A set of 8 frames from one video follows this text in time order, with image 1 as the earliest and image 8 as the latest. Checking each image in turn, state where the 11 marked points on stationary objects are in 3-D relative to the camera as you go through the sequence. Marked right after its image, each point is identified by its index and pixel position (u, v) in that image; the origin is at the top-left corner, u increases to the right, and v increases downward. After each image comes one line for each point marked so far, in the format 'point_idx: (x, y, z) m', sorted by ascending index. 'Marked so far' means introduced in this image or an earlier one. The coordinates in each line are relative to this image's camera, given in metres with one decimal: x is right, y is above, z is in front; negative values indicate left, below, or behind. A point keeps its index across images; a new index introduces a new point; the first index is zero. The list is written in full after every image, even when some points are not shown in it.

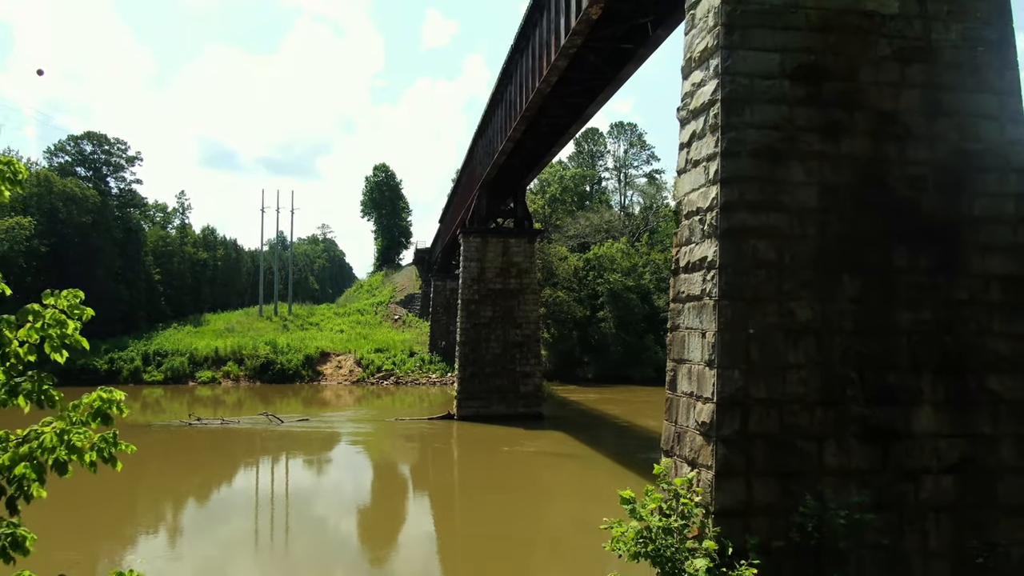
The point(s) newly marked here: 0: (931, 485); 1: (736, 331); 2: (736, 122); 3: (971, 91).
0: (+2.5, -1.2, +3.7) m
1: (+1.3, -0.2, +3.6) m
2: (+1.3, +1.0, +3.8) m
3: (+2.9, +1.3, +4.1) m
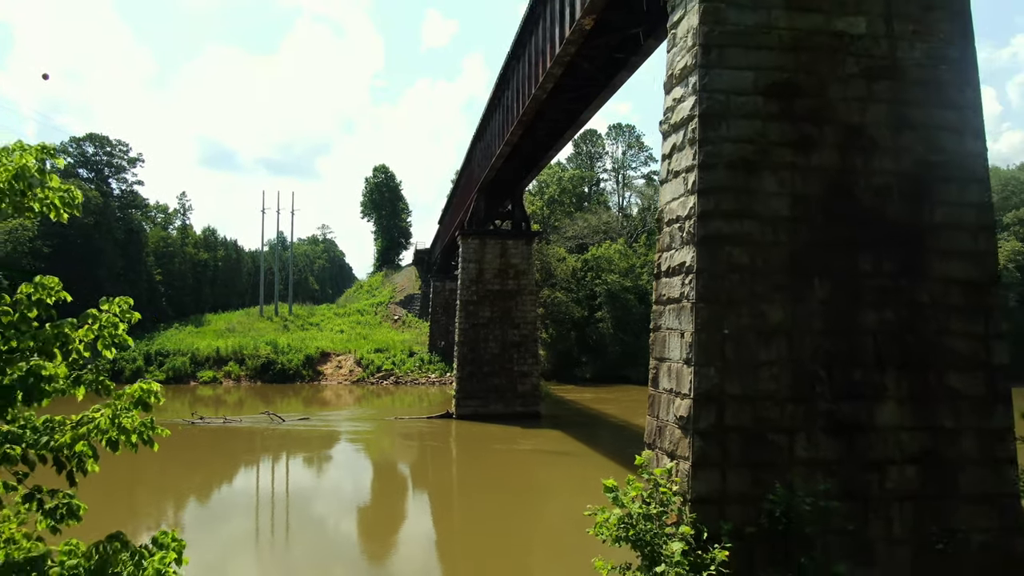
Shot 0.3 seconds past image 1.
0: (+2.4, -1.2, +4.0) m
1: (+1.2, -0.3, +3.9) m
2: (+1.3, +1.0, +4.0) m
3: (+2.9, +1.2, +4.3) m
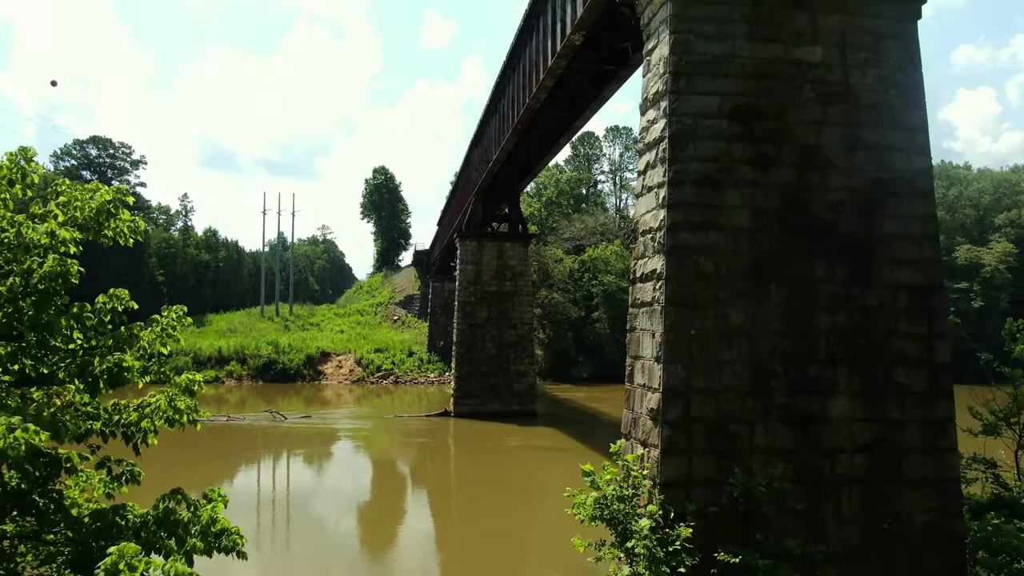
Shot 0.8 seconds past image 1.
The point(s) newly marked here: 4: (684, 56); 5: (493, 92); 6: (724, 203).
0: (+2.3, -1.2, +4.4) m
1: (+1.1, -0.3, +4.3) m
2: (+1.2, +0.9, +4.5) m
3: (+2.8, +1.2, +4.8) m
4: (+1.2, +1.7, +4.6) m
5: (-0.4, +4.3, +13.9) m
6: (+1.5, +0.6, +4.5) m
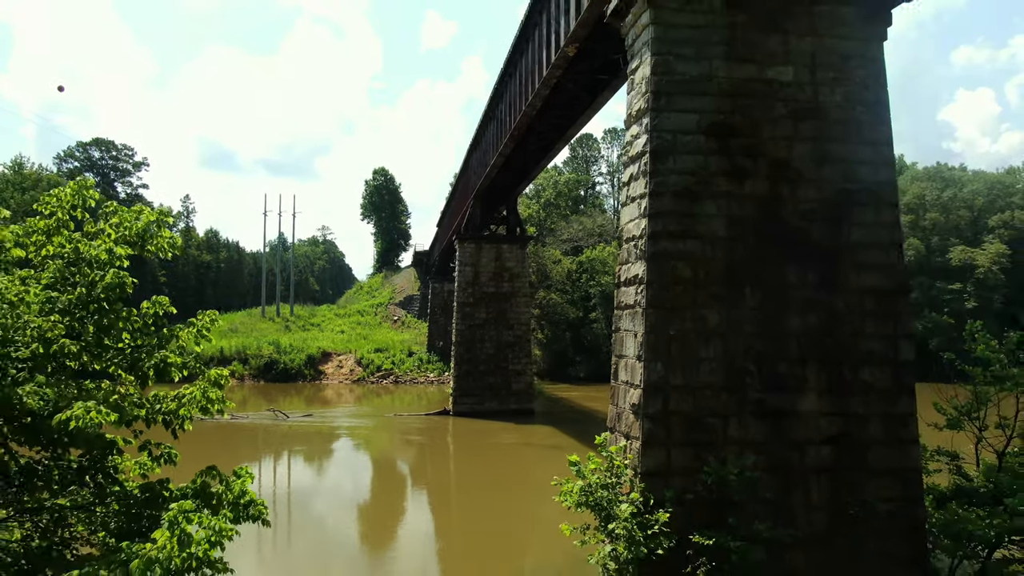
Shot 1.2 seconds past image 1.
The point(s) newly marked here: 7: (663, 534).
0: (+2.3, -1.2, +4.8) m
1: (+1.1, -0.3, +4.7) m
2: (+1.1, +0.9, +4.8) m
3: (+2.7, +1.2, +5.1) m
4: (+1.2, +1.6, +4.9) m
5: (-0.5, +4.3, +14.3) m
6: (+1.4, +0.6, +4.8) m
7: (+1.1, -1.7, +4.4) m
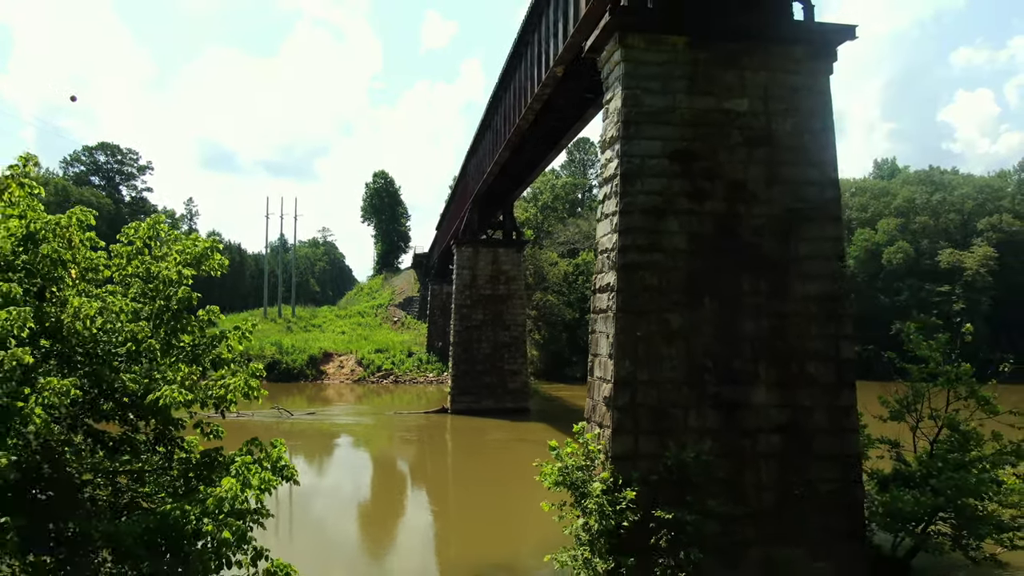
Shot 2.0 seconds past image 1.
0: (+2.2, -1.3, +5.4) m
1: (+1.0, -0.4, +5.3) m
2: (+1.0, +0.8, +5.5) m
3: (+2.6, +1.1, +5.8) m
4: (+1.1, +1.6, +5.6) m
5: (-0.6, +4.2, +15.0) m
6: (+1.3, +0.5, +5.5) m
7: (+0.9, -1.8, +5.1) m
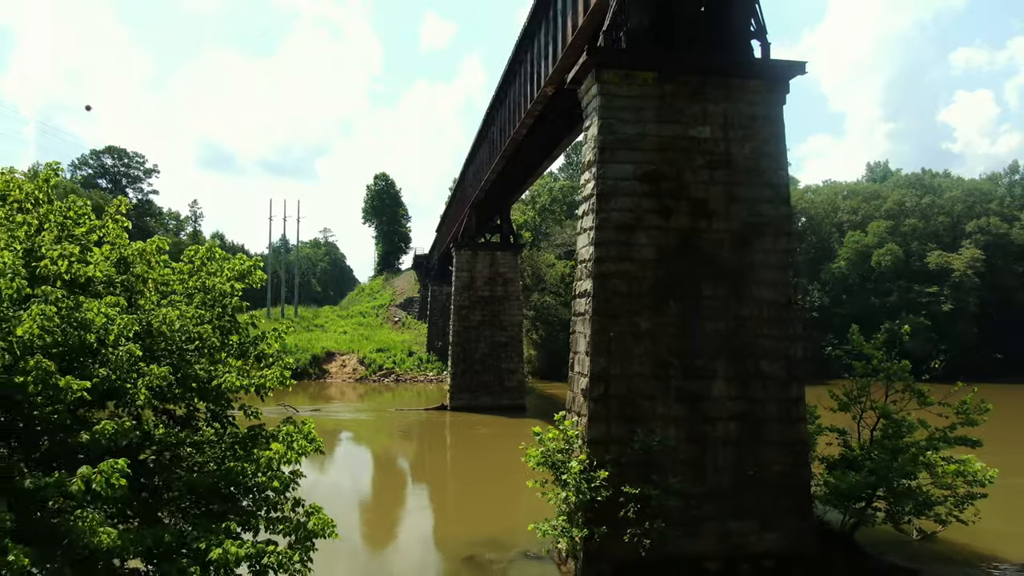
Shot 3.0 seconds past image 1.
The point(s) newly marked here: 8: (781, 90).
0: (+2.0, -1.4, +6.2) m
1: (+0.9, -0.4, +6.1) m
2: (+0.9, +0.8, +6.3) m
3: (+2.5, +1.1, +6.5) m
4: (+1.0, +1.5, +6.3) m
5: (-0.7, +4.1, +15.7) m
6: (+1.2, +0.5, +6.3) m
7: (+0.8, -1.8, +5.9) m
8: (+2.8, +2.1, +6.7) m
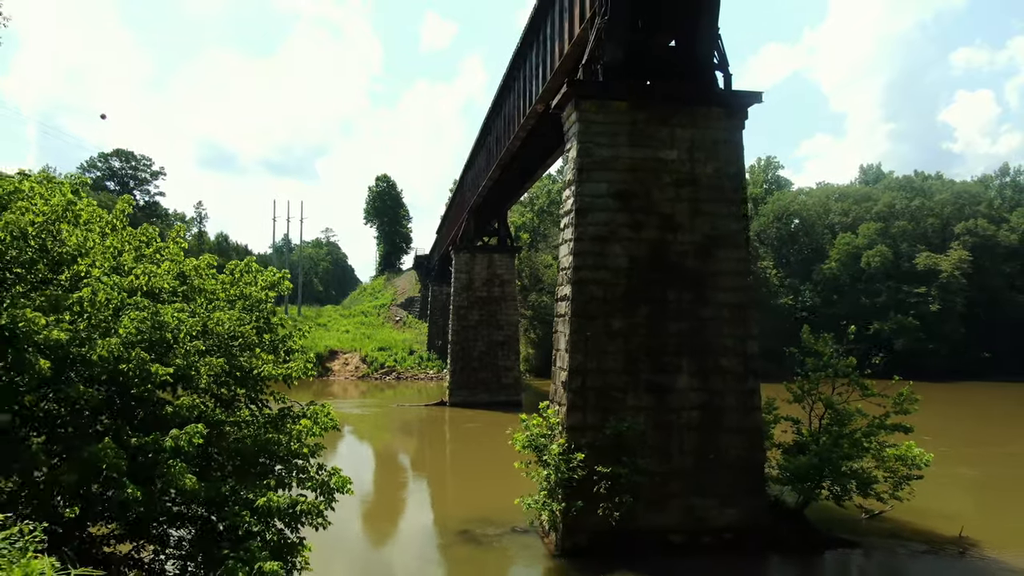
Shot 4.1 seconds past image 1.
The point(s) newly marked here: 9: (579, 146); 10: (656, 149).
0: (+1.9, -1.4, +7.1) m
1: (+0.7, -0.5, +7.0) m
2: (+0.8, +0.7, +7.1) m
3: (+2.4, +1.0, +7.4) m
4: (+0.8, +1.5, +7.2) m
5: (-0.8, +4.1, +16.6) m
6: (+1.1, +0.4, +7.1) m
7: (+0.7, -1.9, +6.7) m
8: (+2.7, +2.0, +7.5) m
9: (+0.8, +1.6, +7.2) m
10: (+1.7, +1.6, +7.3) m
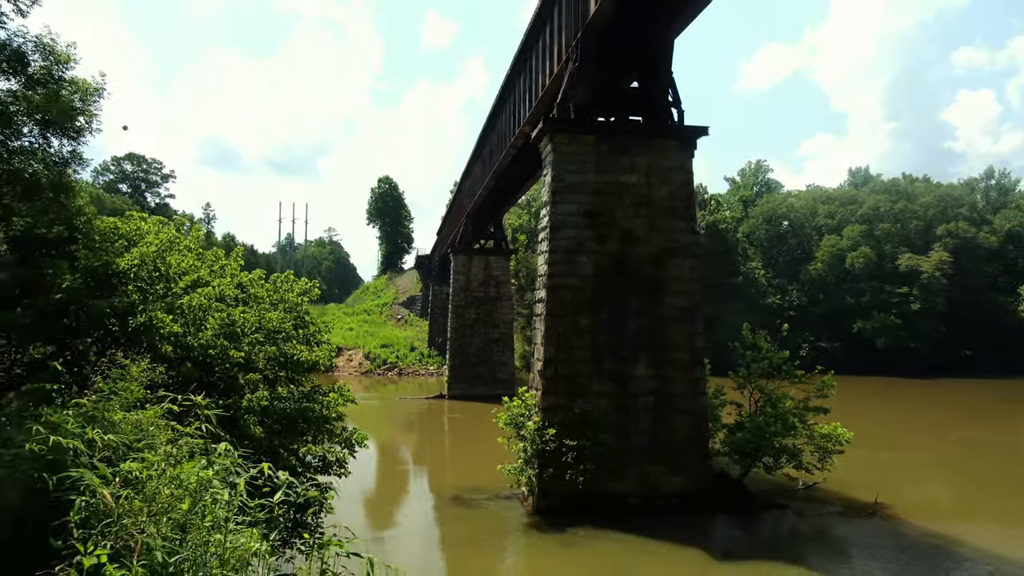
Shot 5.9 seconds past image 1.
0: (+1.7, -1.5, +8.4) m
1: (+0.5, -0.6, +8.3) m
2: (+0.6, +0.7, +8.5) m
3: (+2.2, +0.9, +8.8) m
4: (+0.6, +1.4, +8.6) m
5: (-1.0, +4.1, +17.9) m
6: (+0.9, +0.3, +8.5) m
7: (+0.5, -1.9, +8.1) m
8: (+2.5, +2.0, +8.9) m
9: (+0.6, +1.5, +8.6) m
10: (+1.5, +1.5, +8.7) m
